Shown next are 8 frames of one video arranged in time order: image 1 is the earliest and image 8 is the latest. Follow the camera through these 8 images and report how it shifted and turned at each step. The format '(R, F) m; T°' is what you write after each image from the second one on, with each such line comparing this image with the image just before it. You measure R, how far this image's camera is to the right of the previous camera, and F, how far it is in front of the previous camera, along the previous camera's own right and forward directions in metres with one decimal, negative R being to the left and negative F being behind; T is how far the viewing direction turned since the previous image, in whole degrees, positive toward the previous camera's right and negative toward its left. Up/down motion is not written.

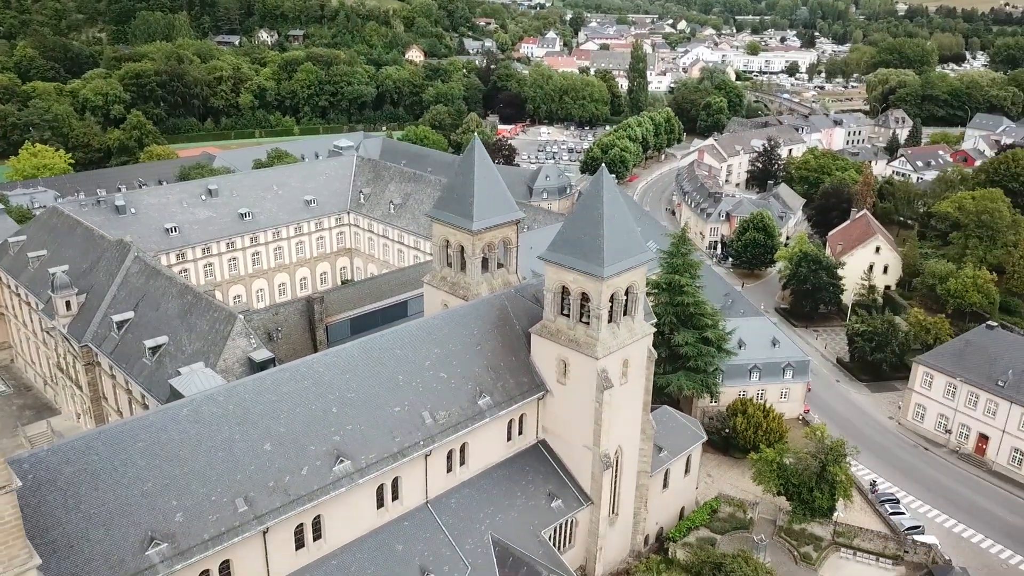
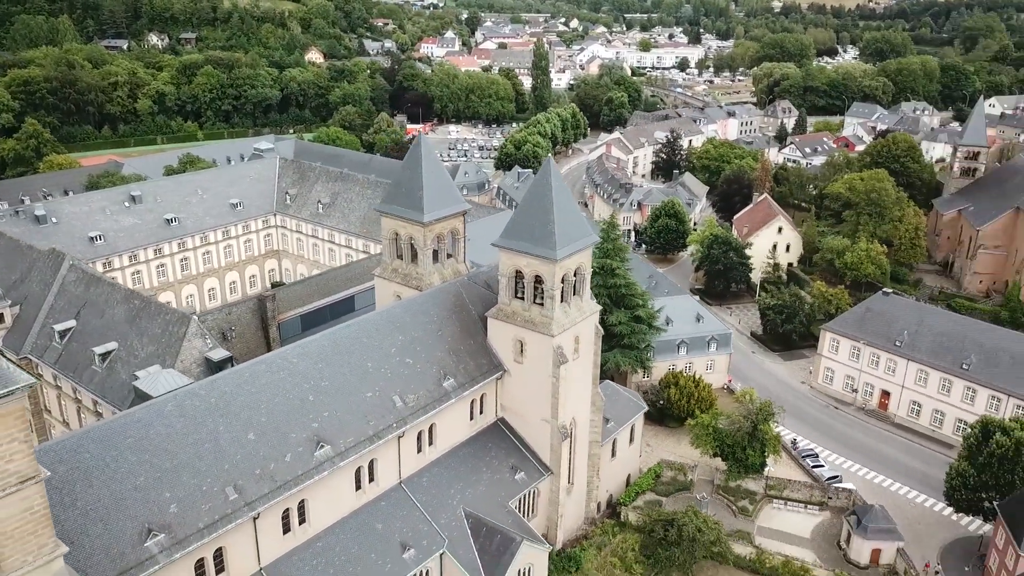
(-2.3, -1.7) m; +7°
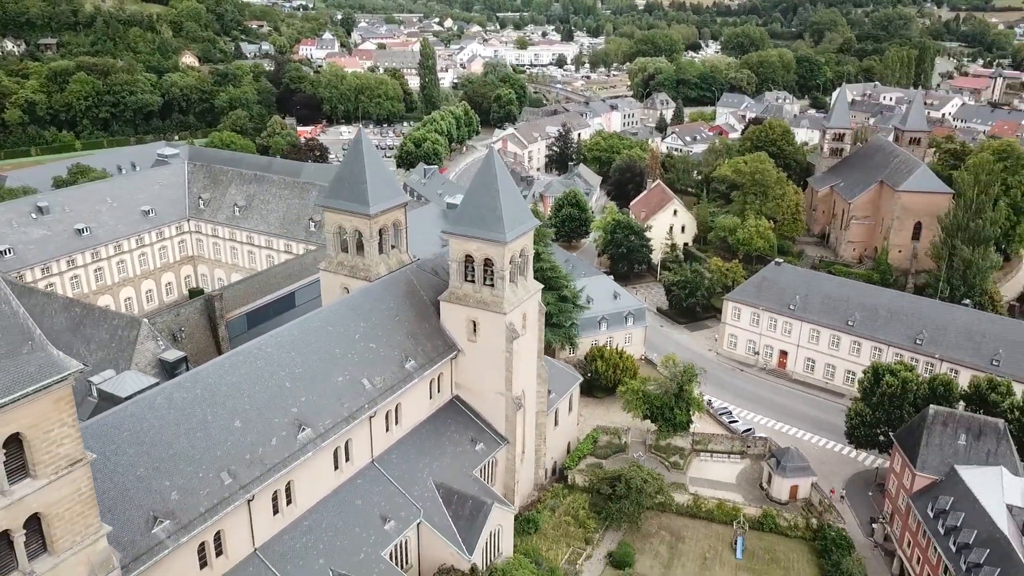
(-3.1, -2.2) m; +8°
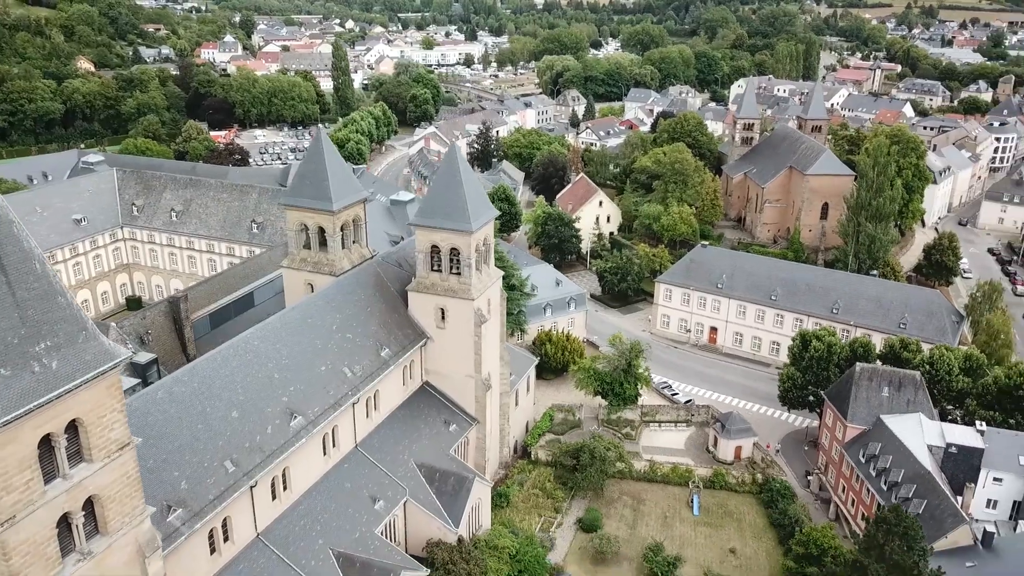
(-2.7, -1.9) m; +7°
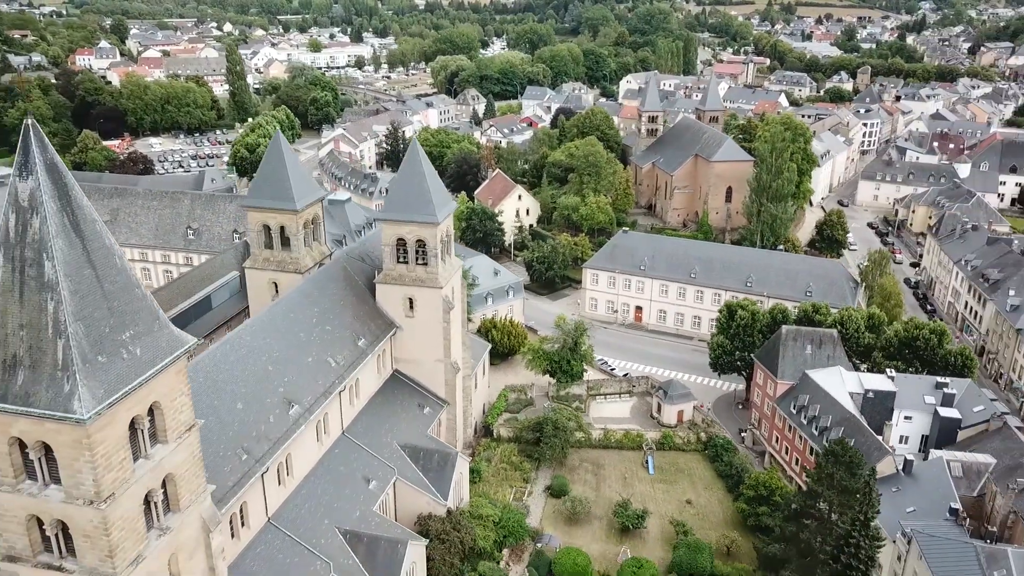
(-3.7, -2.3) m; +8°
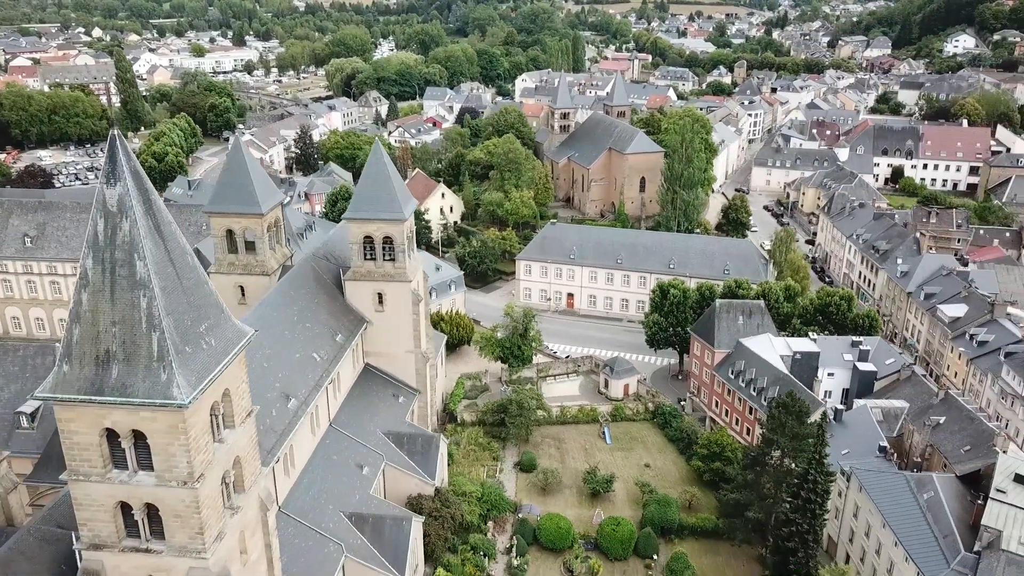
(-3.9, -2.3) m; +8°
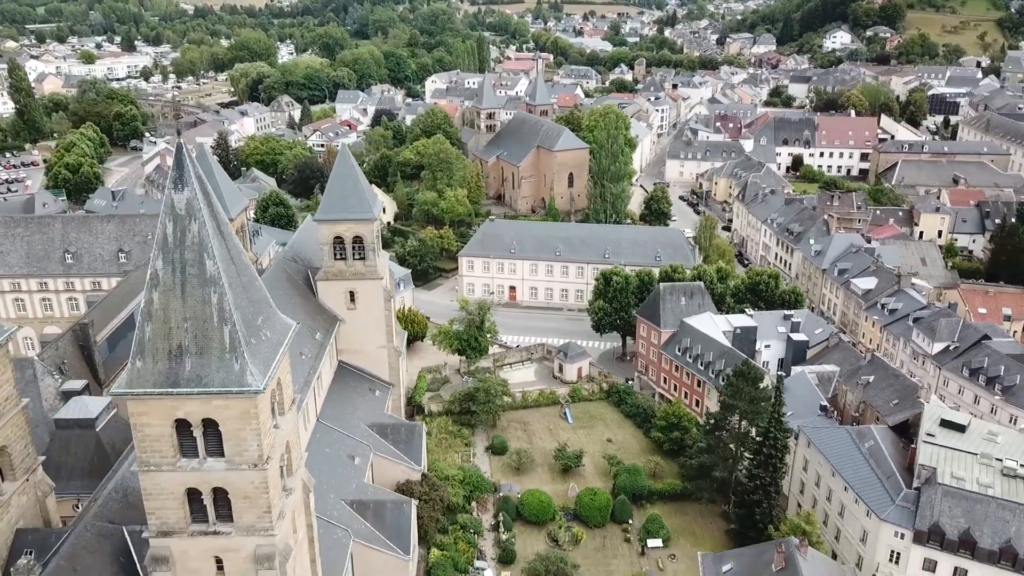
(-3.5, -2.1) m; +7°
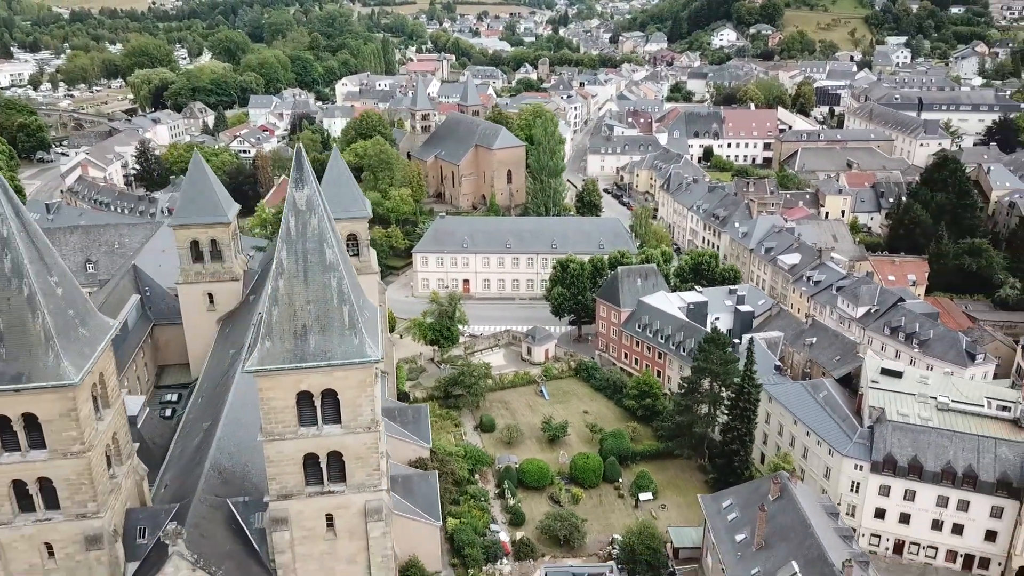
(-5.2, -3.2) m; +7°
